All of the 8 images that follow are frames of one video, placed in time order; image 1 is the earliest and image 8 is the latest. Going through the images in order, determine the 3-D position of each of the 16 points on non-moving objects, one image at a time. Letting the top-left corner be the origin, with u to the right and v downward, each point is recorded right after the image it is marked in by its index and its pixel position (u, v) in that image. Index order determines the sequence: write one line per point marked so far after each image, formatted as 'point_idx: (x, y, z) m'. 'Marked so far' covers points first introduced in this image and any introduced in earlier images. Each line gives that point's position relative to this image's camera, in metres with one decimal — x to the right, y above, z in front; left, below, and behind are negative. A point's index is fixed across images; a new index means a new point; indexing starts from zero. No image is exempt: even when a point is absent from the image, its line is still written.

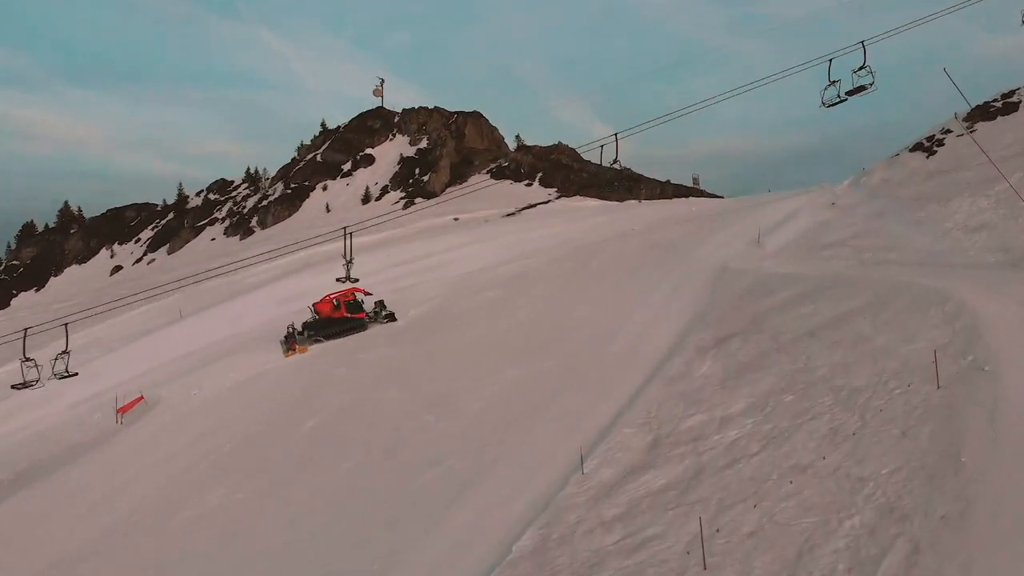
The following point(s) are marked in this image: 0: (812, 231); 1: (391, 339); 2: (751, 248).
0: (+6.9, +1.3, +19.9) m
1: (-2.7, -1.0, +19.3) m
2: (+5.5, +0.9, +19.9) m
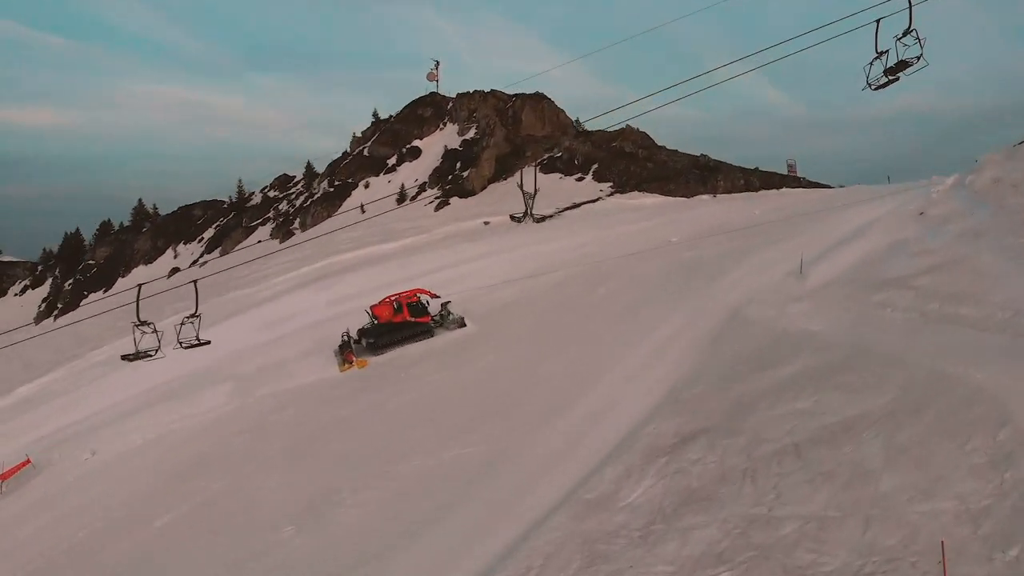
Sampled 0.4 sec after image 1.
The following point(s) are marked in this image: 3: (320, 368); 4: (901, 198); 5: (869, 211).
0: (+6.1, +0.5, +14.6) m
1: (-3.4, -1.8, +15.8) m
2: (+4.7, +0.2, +14.8) m
3: (-3.7, -1.6, +16.8) m
4: (+8.2, +1.9, +18.5) m
5: (+7.5, +1.6, +18.1) m
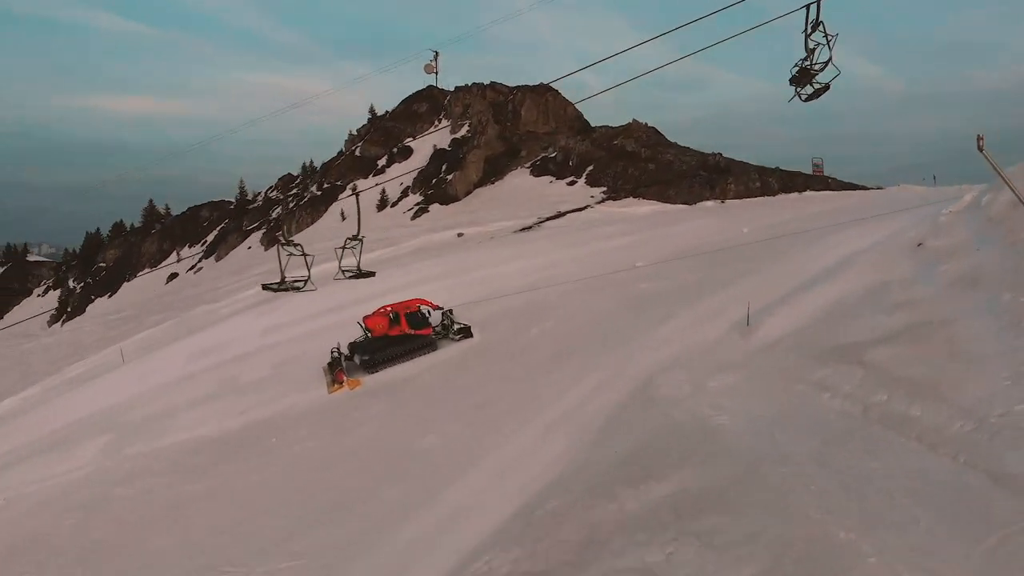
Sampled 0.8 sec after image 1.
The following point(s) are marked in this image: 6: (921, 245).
0: (+4.4, -0.2, +11.4) m
1: (-5.0, -2.5, +13.5) m
2: (+3.0, -0.6, +11.8) m
3: (-5.2, -2.3, +14.6) m
4: (+6.8, +1.2, +15.1) m
5: (+6.1, +0.9, +14.8) m
6: (+6.1, +0.6, +12.8) m
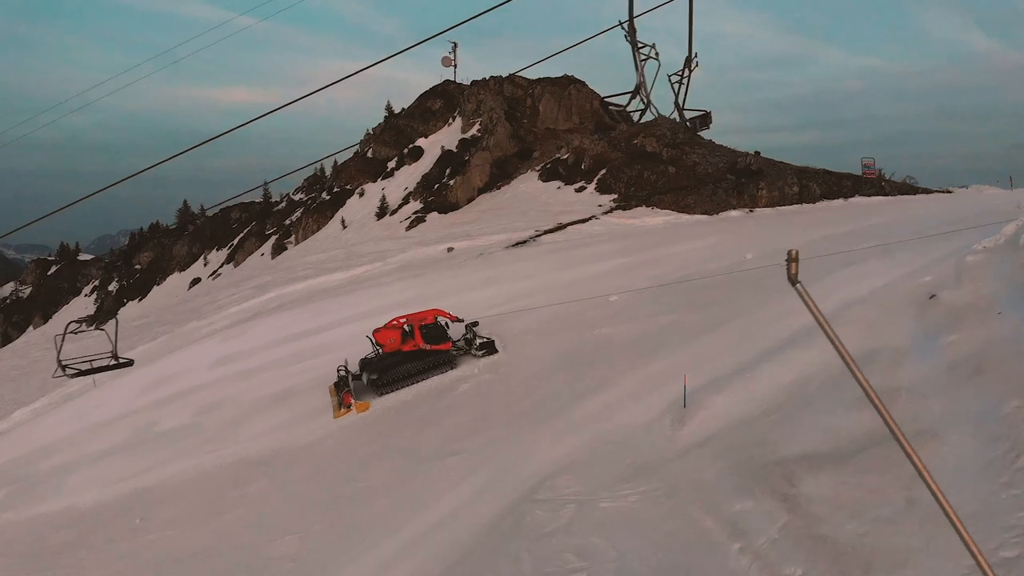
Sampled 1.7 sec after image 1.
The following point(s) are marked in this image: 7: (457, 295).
0: (+2.9, -1.0, +8.6) m
1: (-6.2, -3.2, +11.8) m
2: (+1.6, -1.3, +9.1) m
3: (-6.3, -2.9, +12.8) m
4: (+5.8, +0.5, +11.9) m
5: (+5.0, +0.2, +11.7) m
6: (+4.8, -0.1, +9.8) m
7: (-1.1, -0.1, +17.8) m
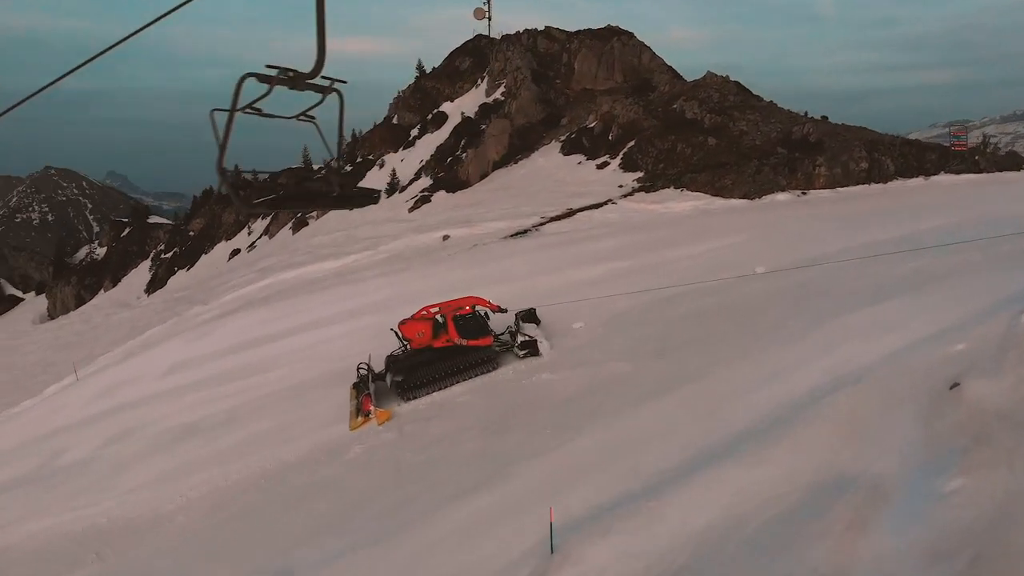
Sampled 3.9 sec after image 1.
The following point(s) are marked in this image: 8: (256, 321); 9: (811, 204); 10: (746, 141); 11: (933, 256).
0: (+1.3, -1.7, +5.6) m
1: (-7.3, -3.6, +10.0) m
2: (+0.1, -2.0, +6.3) m
3: (-7.2, -3.2, +11.1) m
4: (+4.6, 0.0, +8.4) m
5: (+3.8, -0.3, +8.4) m
6: (+3.3, -0.7, +6.4) m
7: (-1.5, -0.2, +15.1) m
8: (-5.2, -0.7, +17.5) m
9: (+5.6, +1.6, +16.1) m
10: (+5.0, +3.2, +18.5) m
11: (+5.2, +0.4, +10.7) m
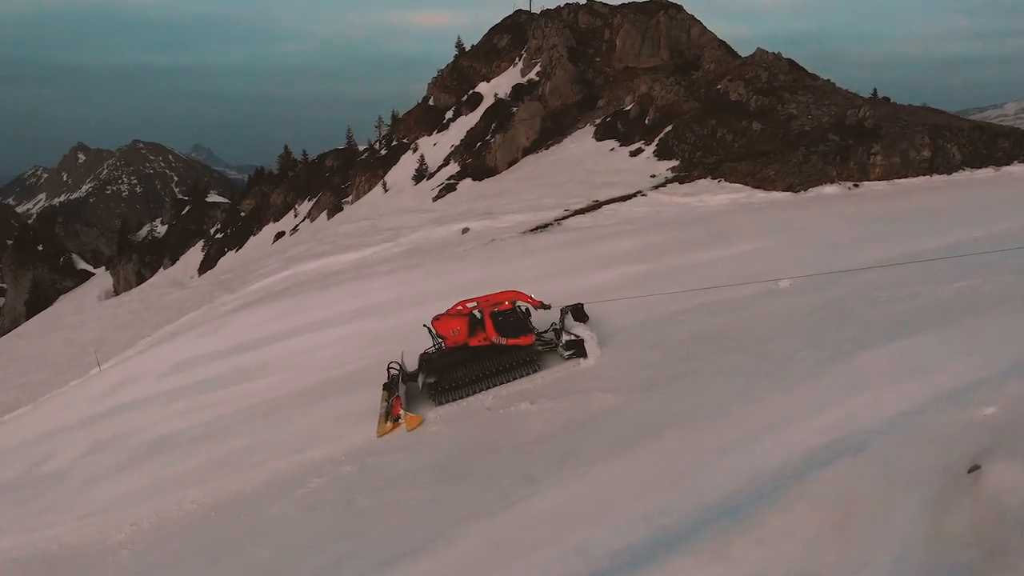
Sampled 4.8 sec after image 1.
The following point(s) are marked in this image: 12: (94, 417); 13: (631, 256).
0: (+0.7, -2.0, +4.4) m
1: (-7.5, -3.7, +9.7) m
2: (-0.5, -2.3, +5.2) m
3: (-7.4, -3.3, +10.6) m
4: (+4.2, -0.3, +6.9) m
5: (+3.4, -0.6, +6.9) m
6: (+2.8, -1.1, +5.1) m
7: (-1.3, -0.2, +14.1) m
8: (-4.8, -0.6, +16.8) m
9: (+5.8, +1.5, +14.4) m
10: (+5.5, +3.2, +16.8) m
11: (+5.0, +0.2, +9.1) m
12: (-7.1, -2.2, +14.6) m
13: (+1.9, +0.5, +13.6) m
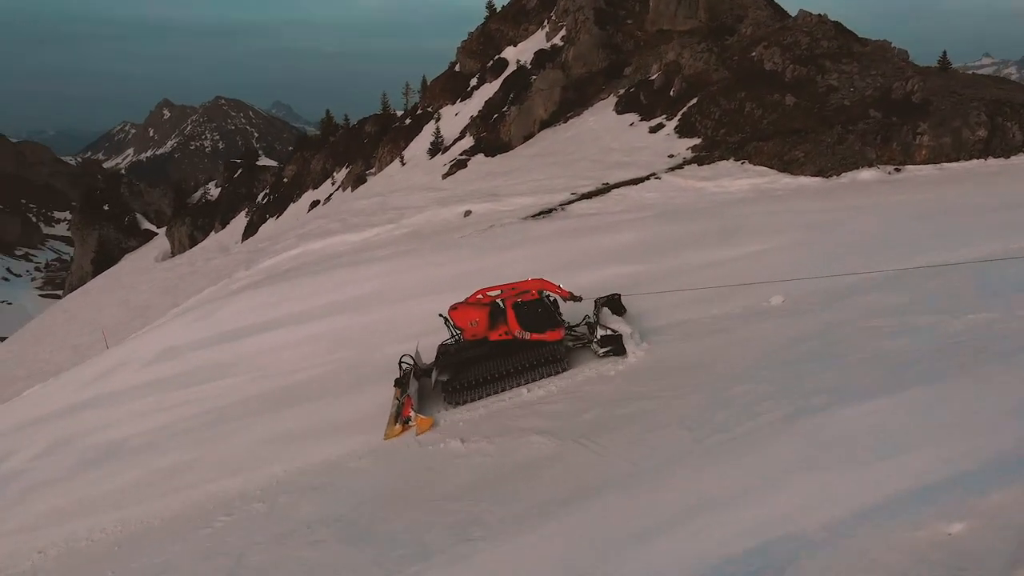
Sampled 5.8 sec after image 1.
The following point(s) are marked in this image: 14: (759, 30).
0: (-0.4, -2.4, +3.3) m
1: (-8.1, -3.7, +9.3) m
2: (-1.5, -2.6, +4.3) m
3: (-7.9, -3.3, +10.3) m
4: (+3.4, -0.7, +5.4) m
5: (+2.6, -0.9, +5.5) m
6: (+1.8, -1.5, +3.7) m
7: (-1.5, -0.1, +13.1) m
8: (-4.7, -0.3, +16.0) m
9: (+5.7, +1.5, +12.6) m
10: (+5.6, +3.3, +15.0) m
11: (+4.4, -0.1, +7.5) m
12: (-7.2, -1.9, +14.1) m
13: (+1.7, +0.5, +12.2) m
14: (+5.1, +5.3, +17.7) m
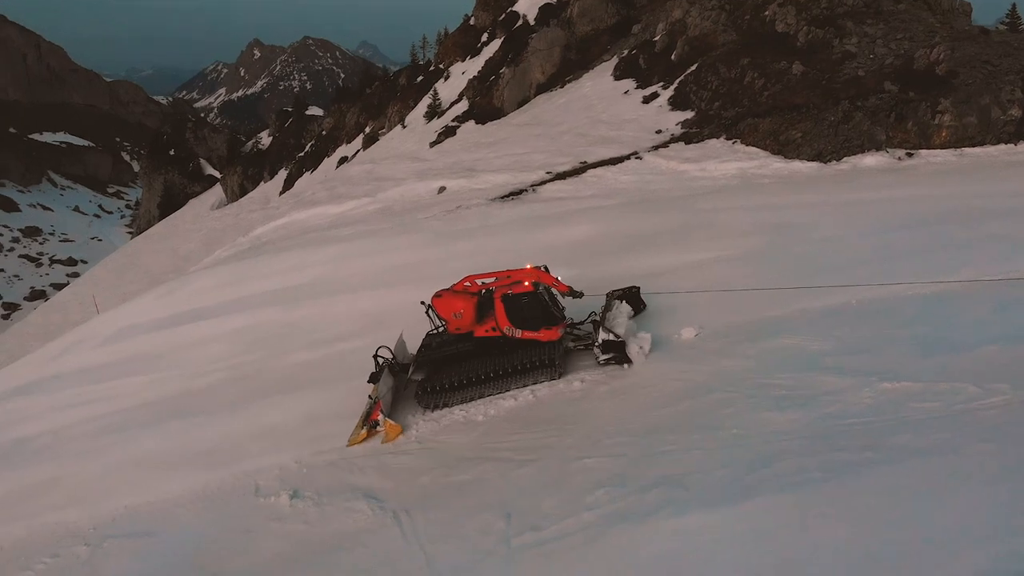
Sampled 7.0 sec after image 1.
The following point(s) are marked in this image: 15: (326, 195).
0: (-2.1, -3.0, +2.4) m
1: (-9.2, -3.6, +9.2) m
2: (-3.1, -3.1, +3.5) m
3: (-8.9, -3.1, +10.1) m
4: (+1.9, -1.2, +4.0) m
5: (+1.1, -1.4, +4.2) m
6: (+0.1, -2.1, +2.6) m
7: (-2.2, 0.0, +12.1) m
8: (-5.1, +0.1, +15.3) m
9: (+4.9, +1.4, +10.8) m
10: (+5.1, +3.3, +13.0) m
11: (+3.1, -0.5, +6.0) m
12: (-7.9, -1.6, +13.8) m
13: (+0.9, +0.5, +10.9) m
14: (+4.9, +5.5, +15.7) m
15: (-3.9, +2.0, +18.5) m
